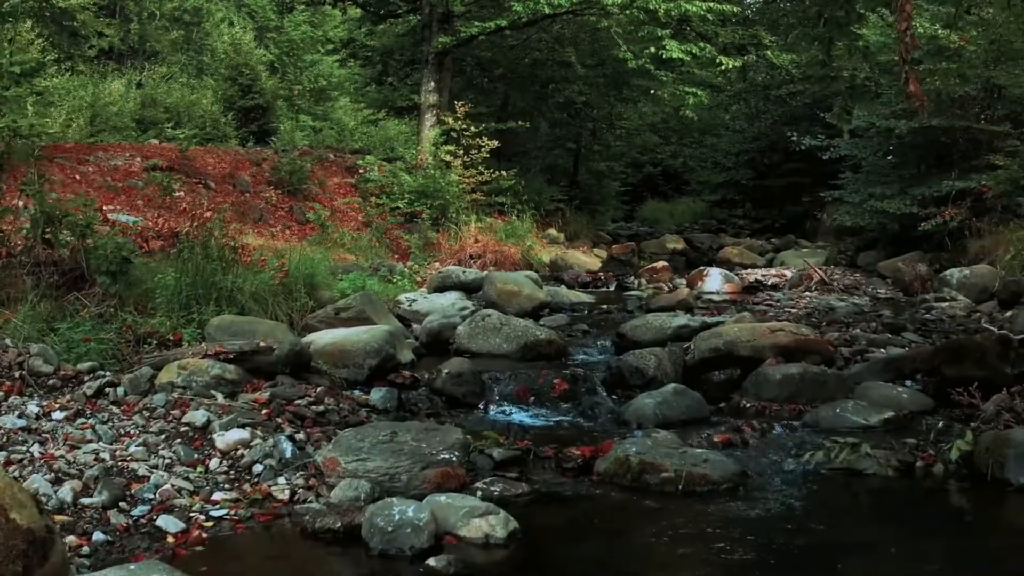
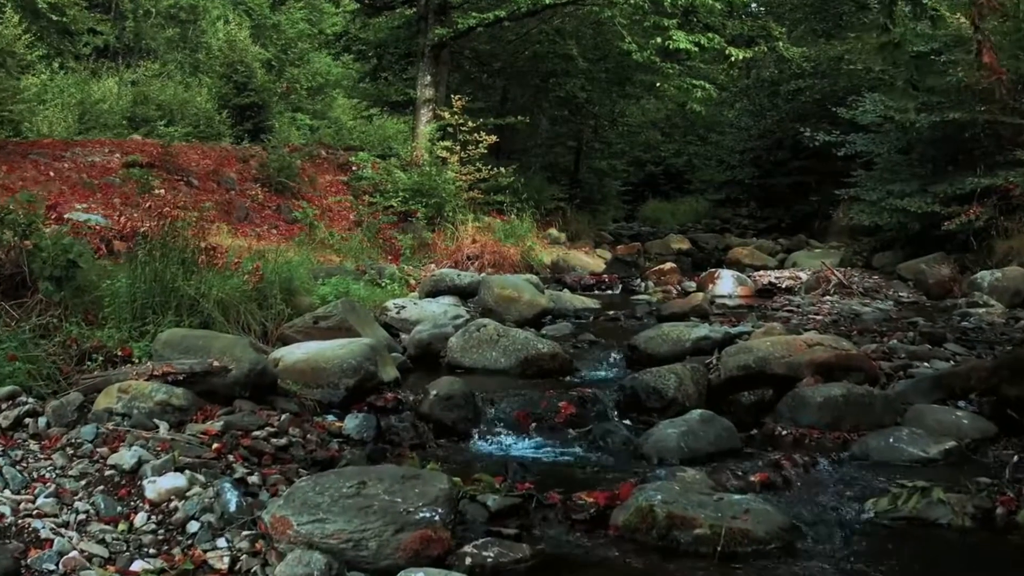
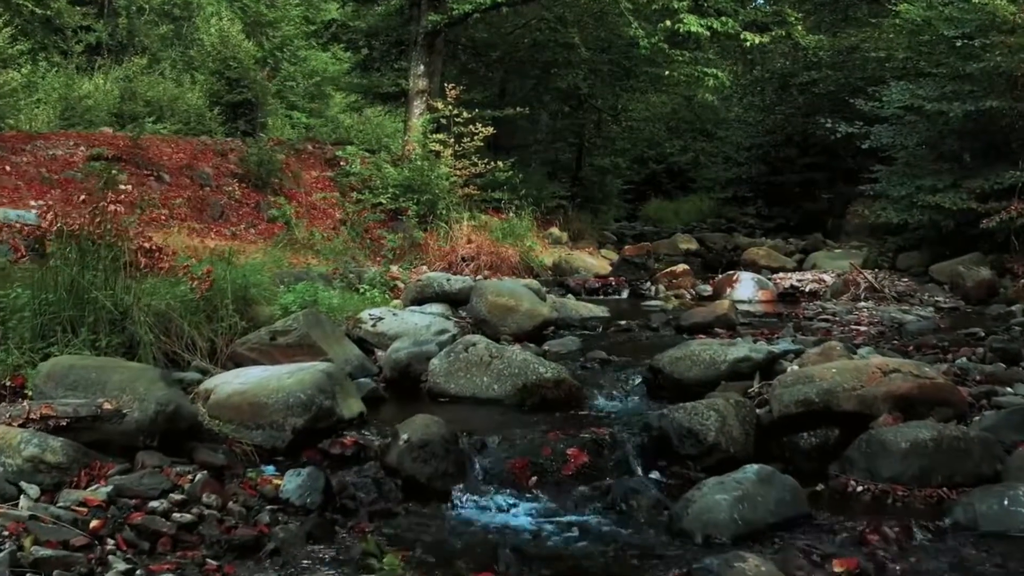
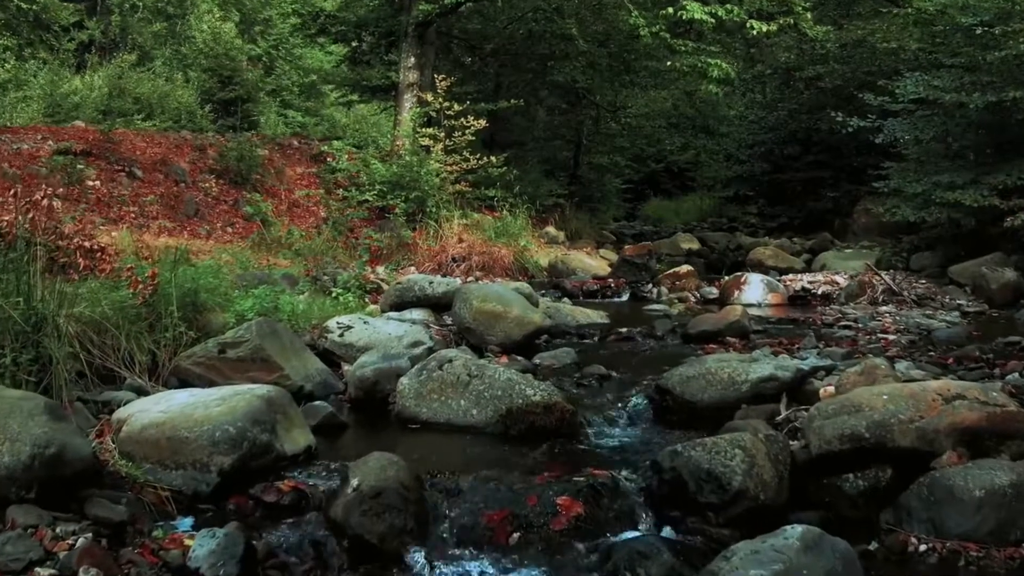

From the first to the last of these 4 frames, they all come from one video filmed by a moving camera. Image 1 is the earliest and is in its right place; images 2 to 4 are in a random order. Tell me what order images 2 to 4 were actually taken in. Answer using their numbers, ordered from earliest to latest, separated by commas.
2, 3, 4
